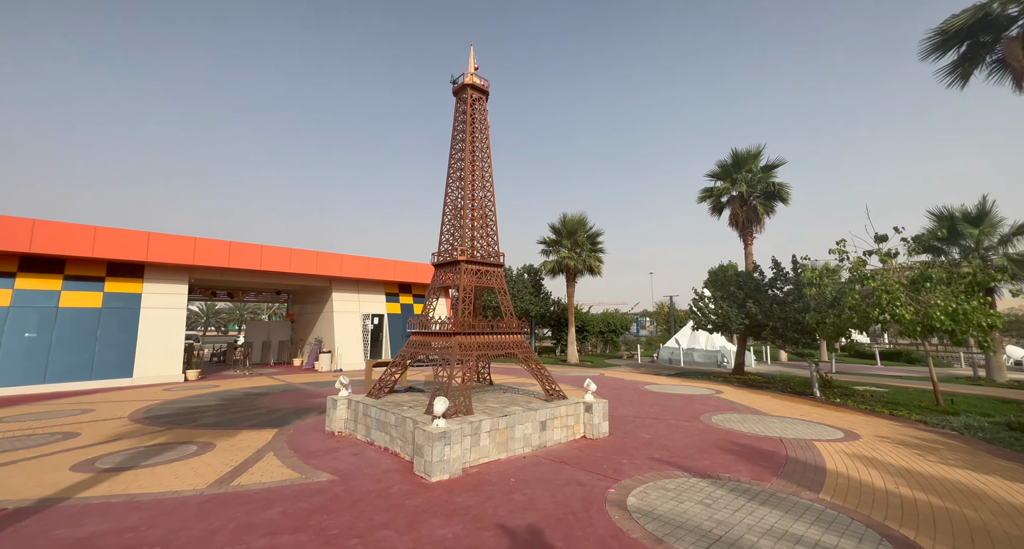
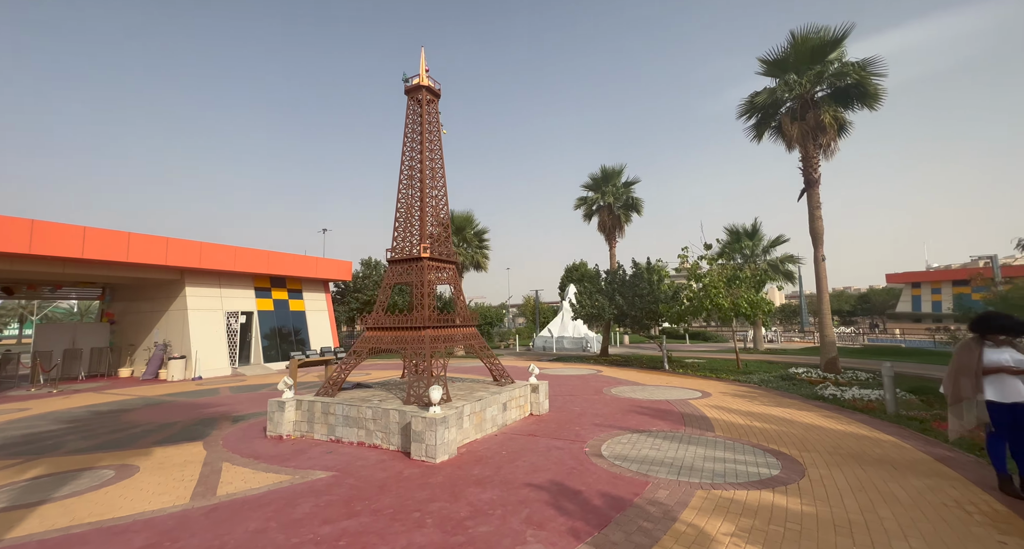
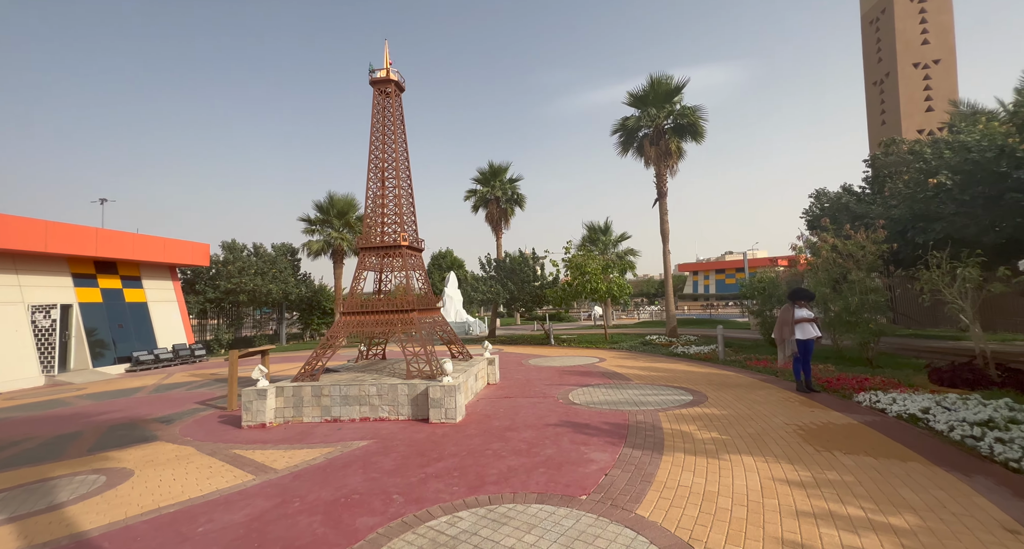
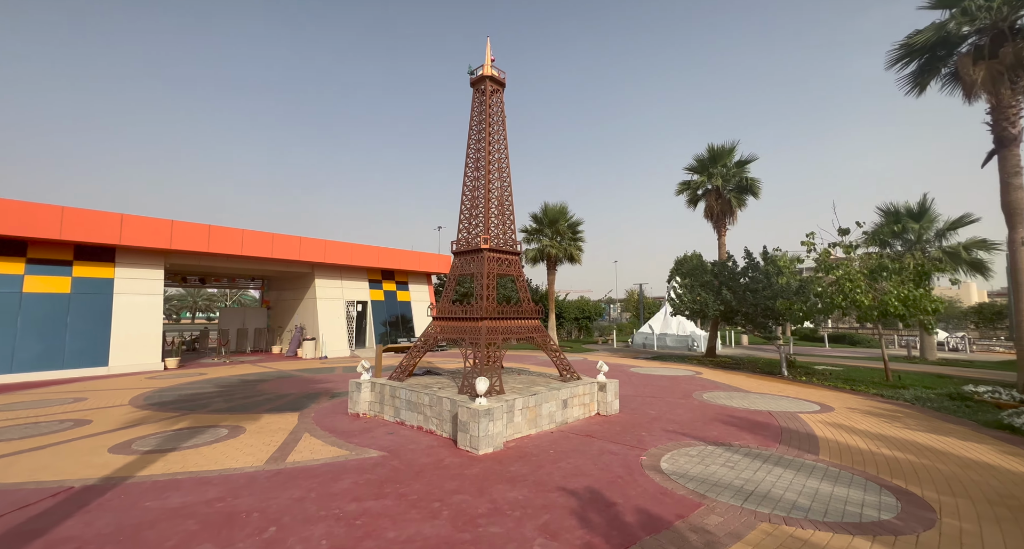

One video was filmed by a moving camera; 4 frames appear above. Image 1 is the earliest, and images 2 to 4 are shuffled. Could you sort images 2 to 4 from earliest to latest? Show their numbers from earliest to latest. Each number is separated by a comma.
4, 2, 3
